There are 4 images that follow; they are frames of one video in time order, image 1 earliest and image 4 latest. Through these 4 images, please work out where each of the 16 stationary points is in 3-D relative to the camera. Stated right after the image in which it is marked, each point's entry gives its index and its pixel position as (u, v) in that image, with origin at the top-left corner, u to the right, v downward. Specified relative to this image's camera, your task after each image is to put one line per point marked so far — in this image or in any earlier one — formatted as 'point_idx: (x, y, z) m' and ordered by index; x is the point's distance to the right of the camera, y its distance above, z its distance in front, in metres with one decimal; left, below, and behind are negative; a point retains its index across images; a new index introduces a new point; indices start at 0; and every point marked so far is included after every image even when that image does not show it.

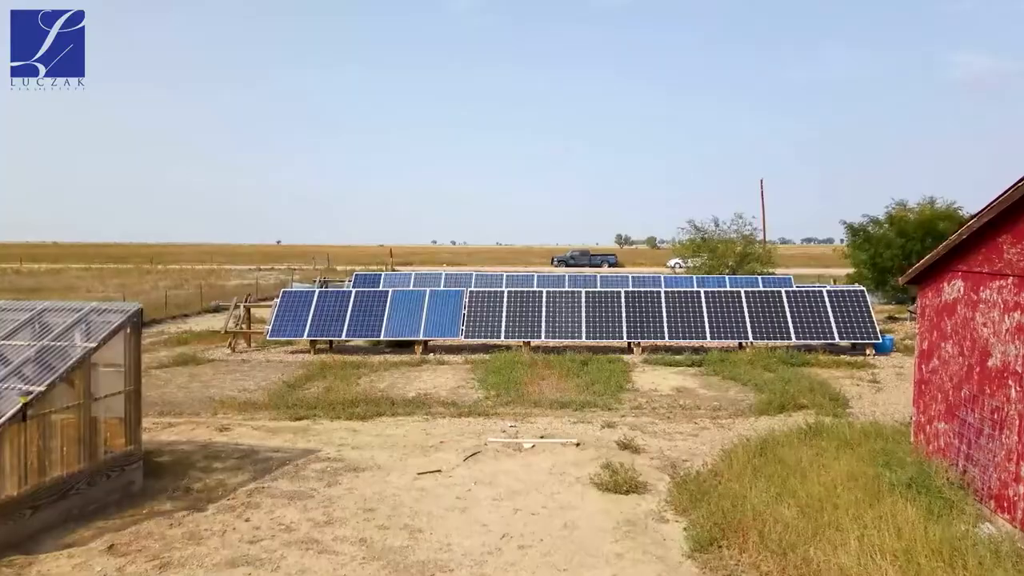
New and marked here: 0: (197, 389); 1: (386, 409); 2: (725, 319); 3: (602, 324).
0: (-5.9, -1.9, +14.2) m
1: (-2.0, -1.9, +11.9) m
2: (+5.0, -0.7, +17.9) m
3: (+2.1, -0.9, +17.9) m
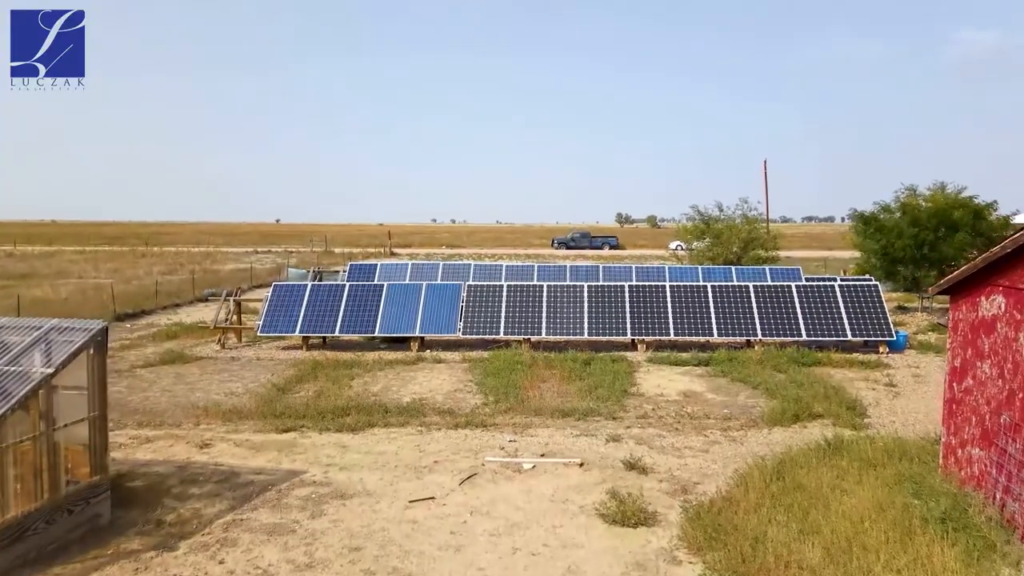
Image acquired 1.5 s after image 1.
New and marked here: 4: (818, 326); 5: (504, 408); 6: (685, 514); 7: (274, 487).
0: (-5.9, -1.9, +13.6) m
1: (-2.0, -2.0, +11.3) m
2: (+5.0, -0.6, +17.2) m
3: (+2.1, -0.7, +17.3) m
4: (+6.7, -0.8, +16.7) m
5: (-0.1, -1.9, +12.0) m
6: (+1.7, -2.3, +7.6) m
7: (-2.6, -2.2, +8.4) m
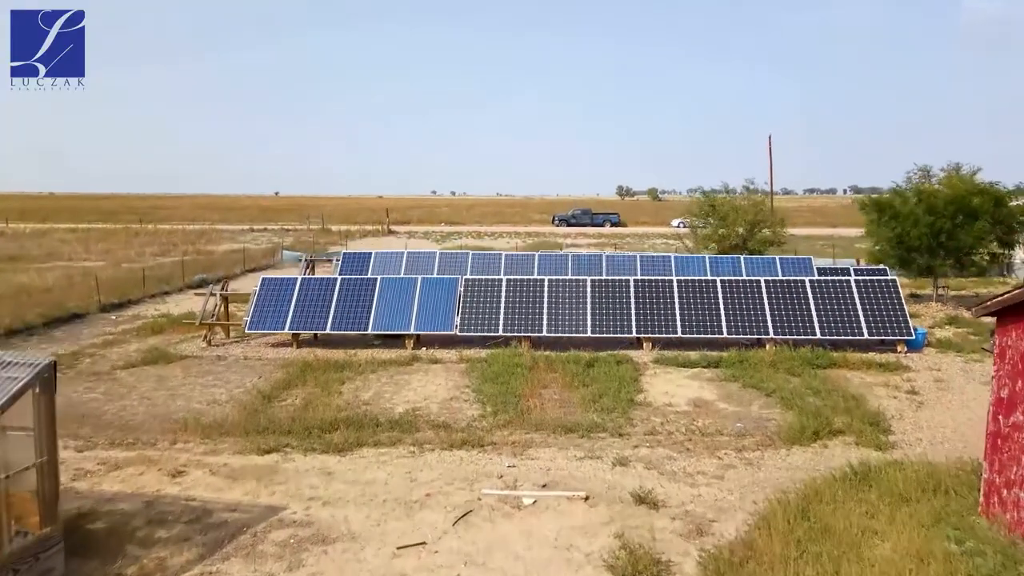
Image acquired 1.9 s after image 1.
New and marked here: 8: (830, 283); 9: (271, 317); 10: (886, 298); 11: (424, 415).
0: (-5.9, -1.9, +12.8) m
1: (-2.0, -2.1, +10.6) m
2: (+5.0, -0.5, +16.4) m
3: (+2.1, -0.6, +16.5) m
4: (+6.6, -0.8, +15.8) m
5: (-0.1, -2.0, +11.2) m
6: (+1.7, -2.5, +6.9) m
7: (-2.6, -2.4, +7.6) m
8: (+7.0, +0.1, +16.8) m
9: (-5.4, -0.7, +17.1) m
10: (+8.0, -0.2, +16.4) m
11: (-1.4, -2.0, +11.8) m
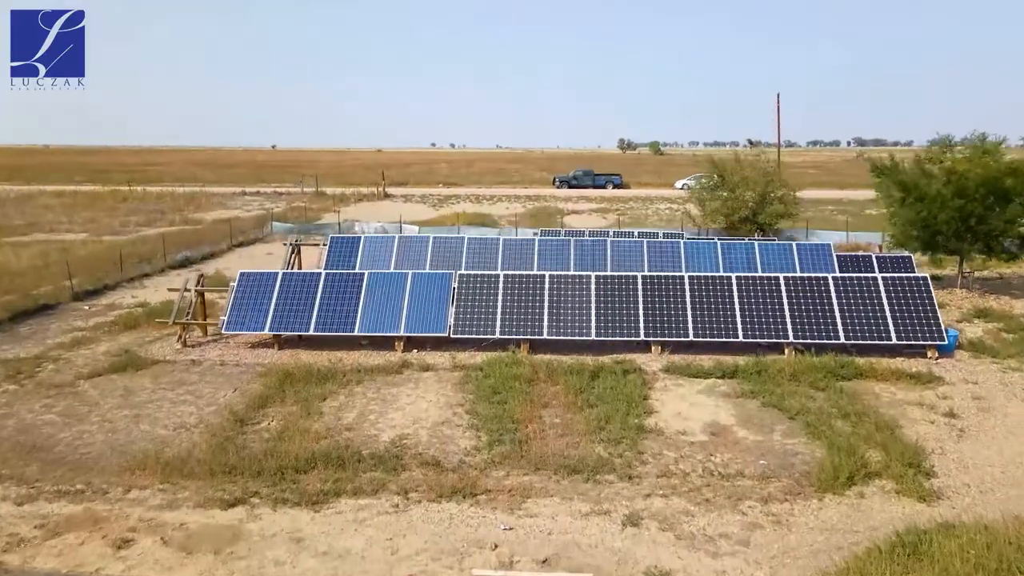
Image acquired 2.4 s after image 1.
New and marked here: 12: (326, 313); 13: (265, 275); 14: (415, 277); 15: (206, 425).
0: (-5.9, -2.1, +11.7) m
1: (-2.0, -2.4, +9.4) m
2: (+4.9, -0.4, +15.1) m
3: (+2.1, -0.6, +15.2) m
4: (+6.6, -0.8, +14.6) m
5: (-0.2, -2.3, +10.0) m
6: (+1.7, -3.1, +5.8) m
7: (-2.7, -2.9, +6.5) m
8: (+6.9, +0.2, +15.5) m
9: (-5.4, -0.6, +15.8) m
10: (+8.0, -0.2, +15.1) m
11: (-1.4, -2.2, +10.6) m
12: (-3.8, -0.5, +15.8) m
13: (-5.4, +0.3, +16.7) m
14: (-2.1, +0.2, +16.4) m
15: (-4.7, -2.1, +11.7) m
